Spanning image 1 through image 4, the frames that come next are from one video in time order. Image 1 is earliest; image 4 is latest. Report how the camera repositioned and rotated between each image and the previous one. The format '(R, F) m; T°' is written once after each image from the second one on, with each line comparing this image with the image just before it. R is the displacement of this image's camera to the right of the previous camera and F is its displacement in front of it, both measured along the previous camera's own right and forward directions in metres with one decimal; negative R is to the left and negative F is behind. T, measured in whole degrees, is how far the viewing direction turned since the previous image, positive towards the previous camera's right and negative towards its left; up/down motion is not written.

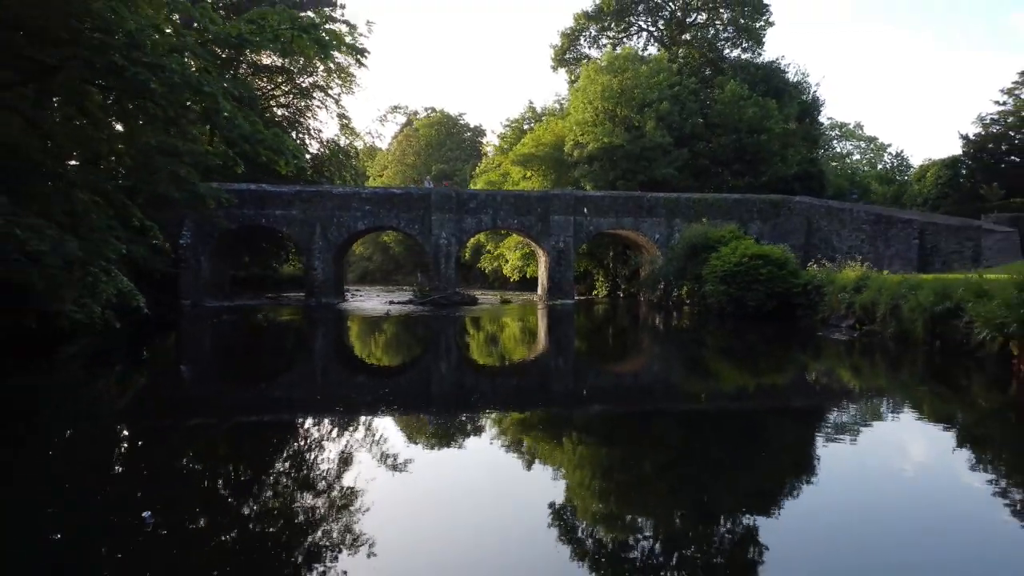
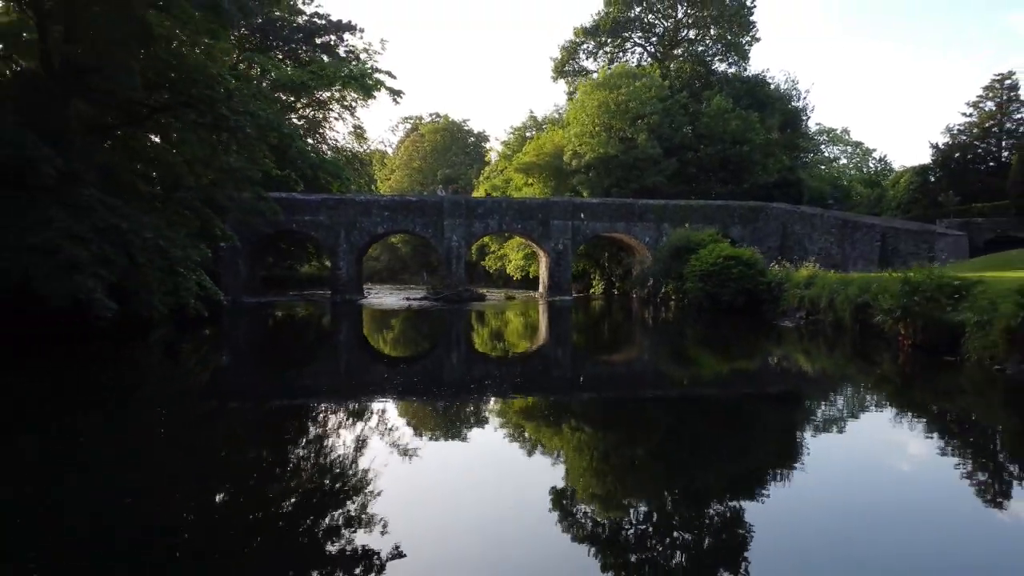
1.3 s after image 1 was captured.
(0.0, -0.8) m; 0°
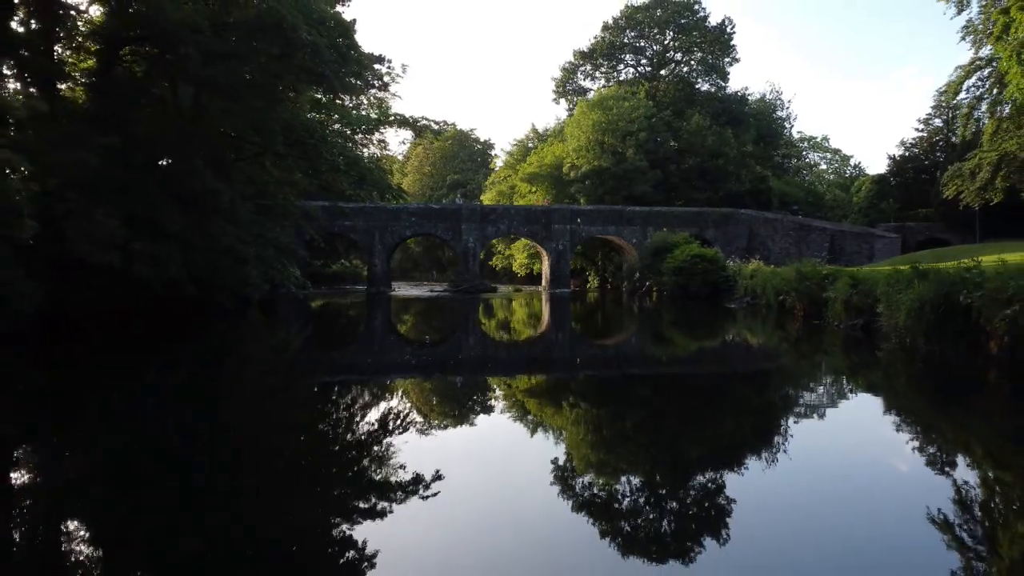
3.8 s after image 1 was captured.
(-0.1, -1.4) m; 0°
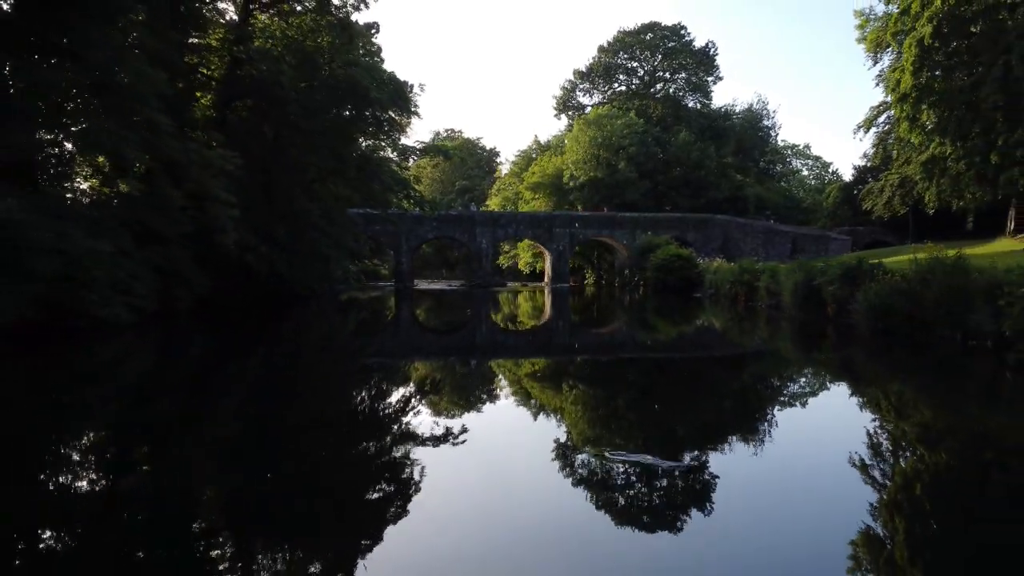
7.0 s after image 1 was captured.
(-0.1, -1.5) m; 0°
